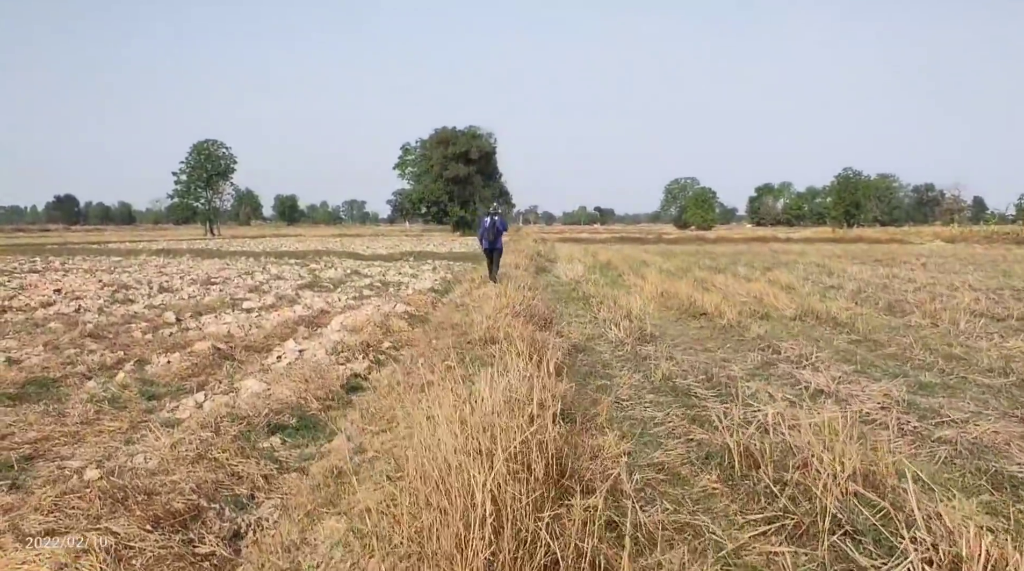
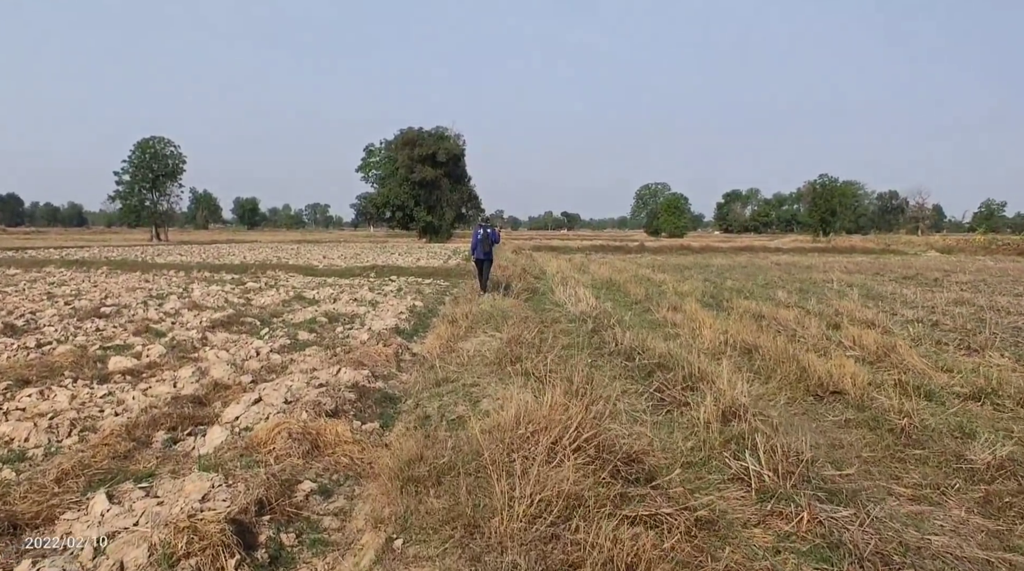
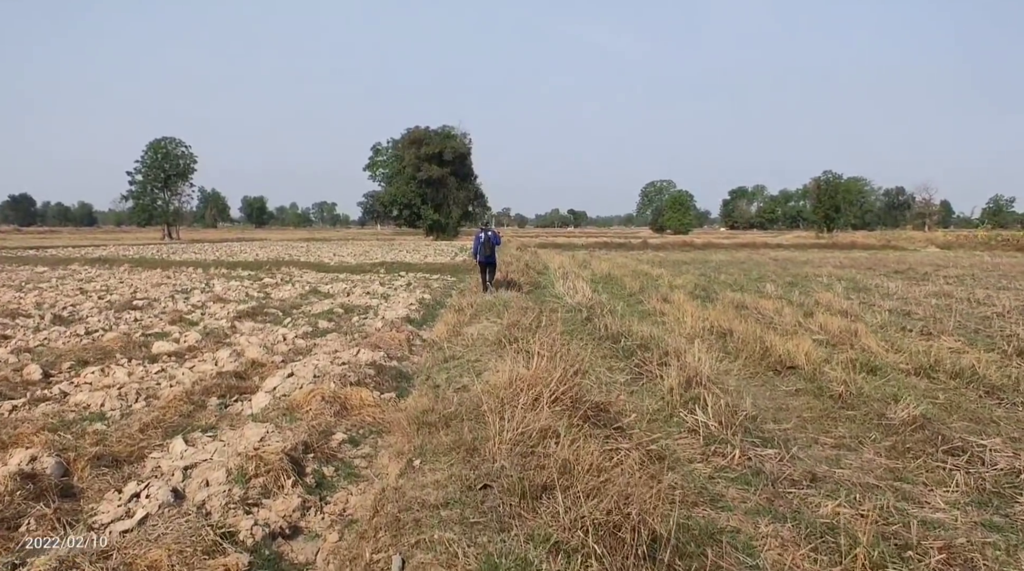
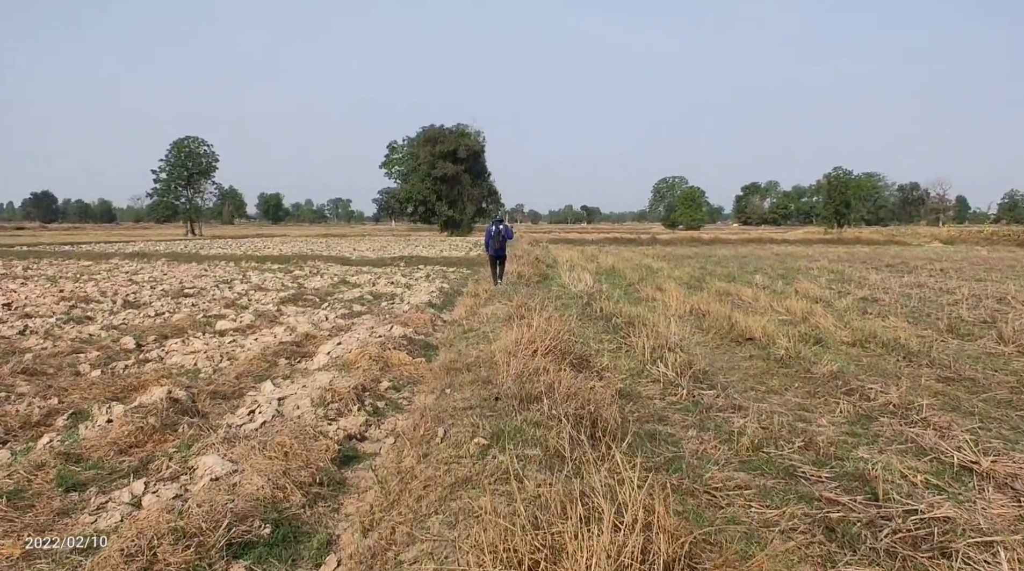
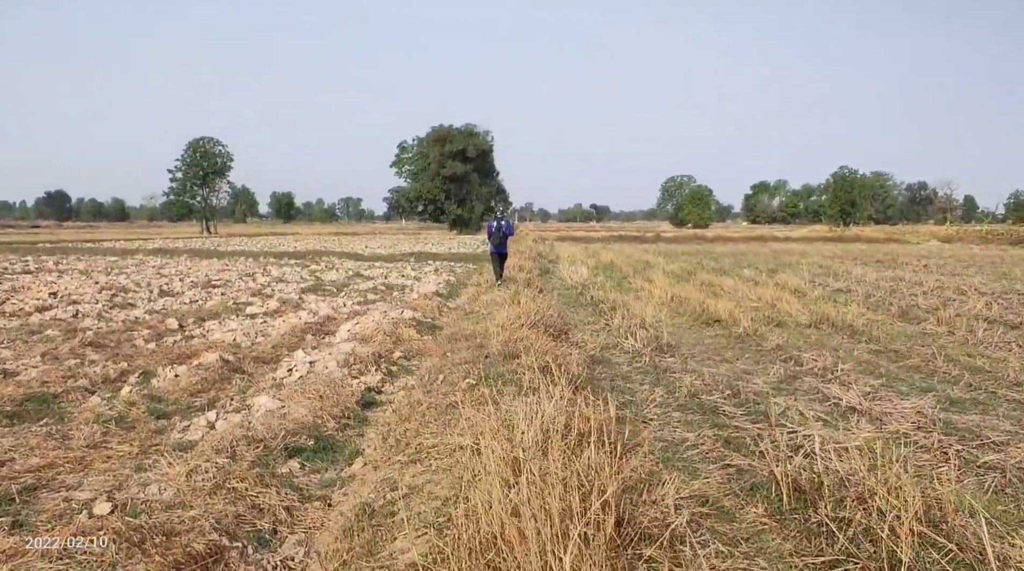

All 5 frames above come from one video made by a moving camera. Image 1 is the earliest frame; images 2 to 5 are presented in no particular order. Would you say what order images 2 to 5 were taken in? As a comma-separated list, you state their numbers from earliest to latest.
5, 4, 3, 2
